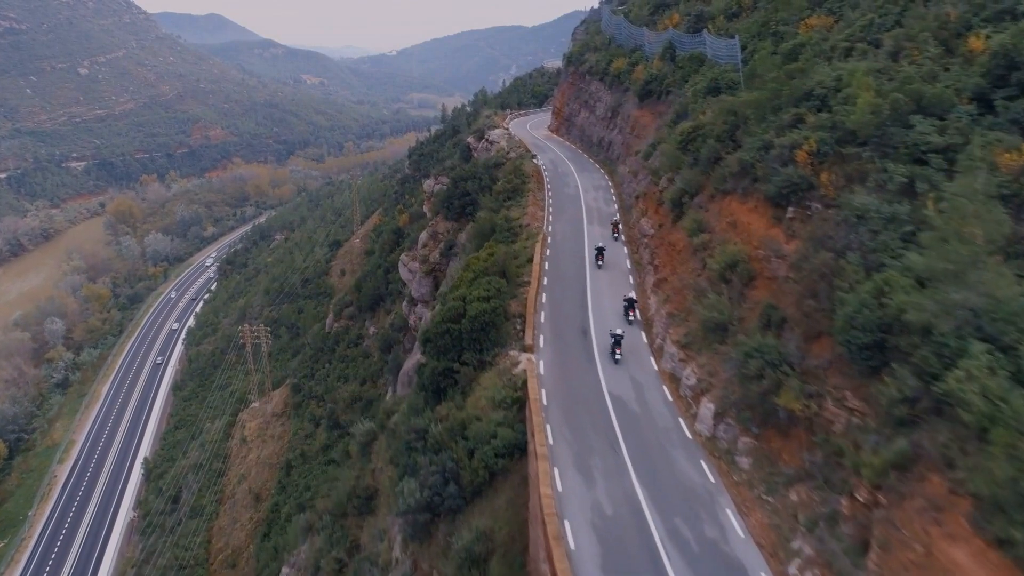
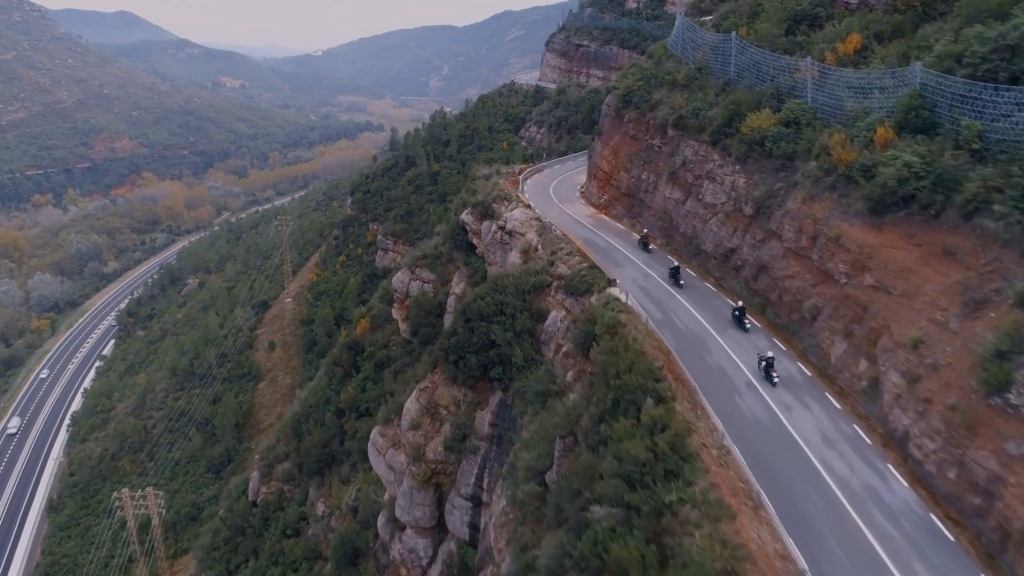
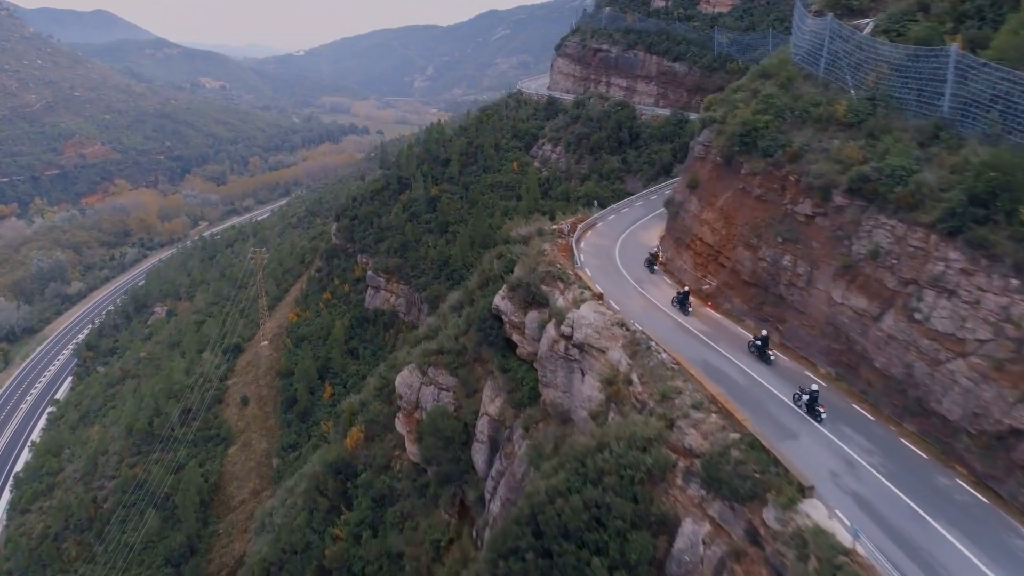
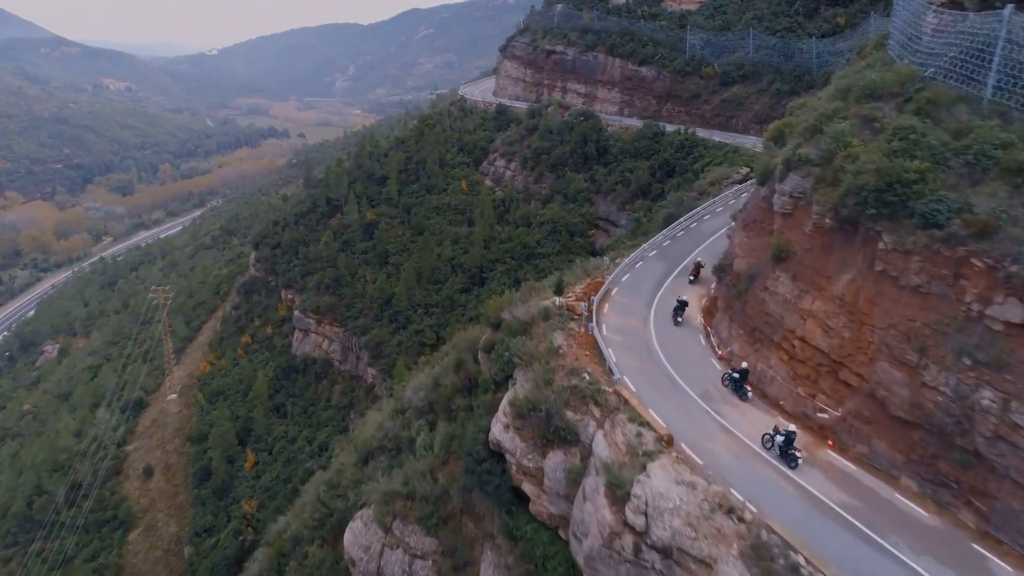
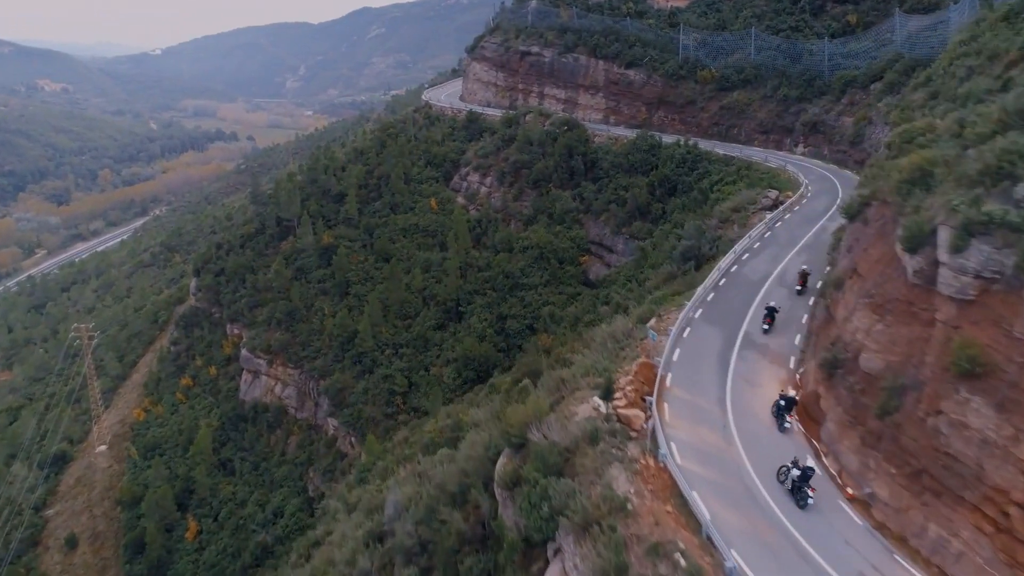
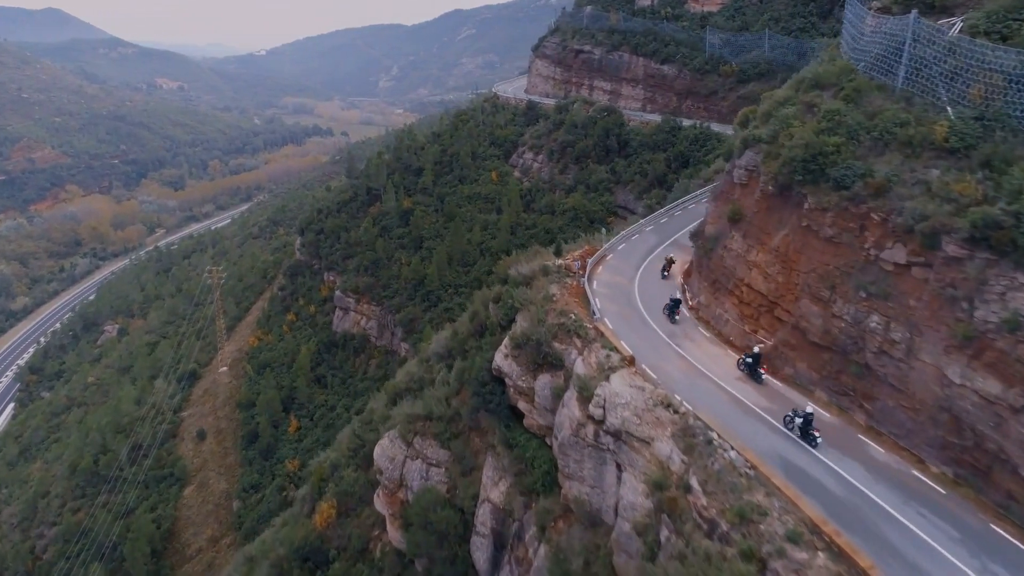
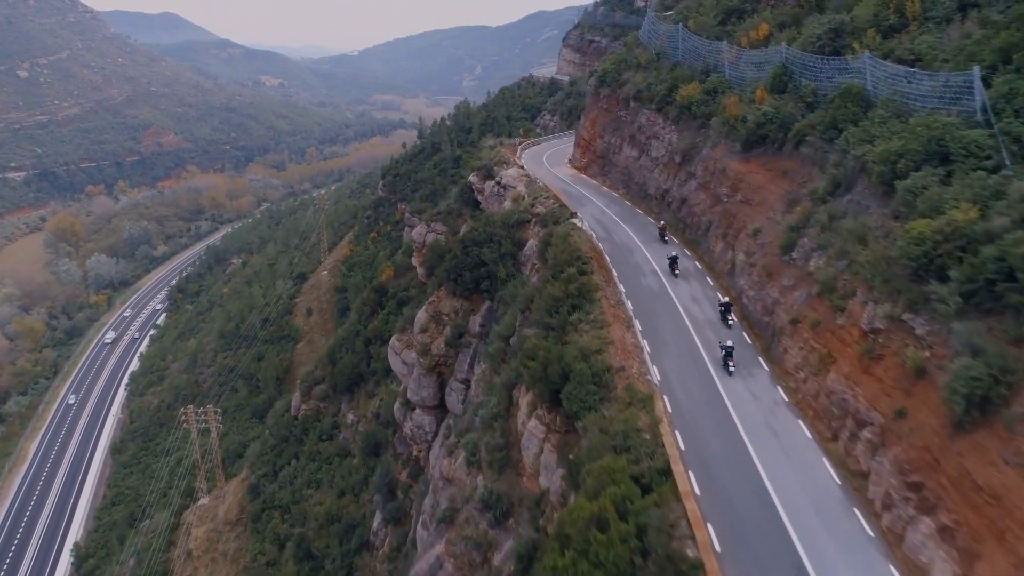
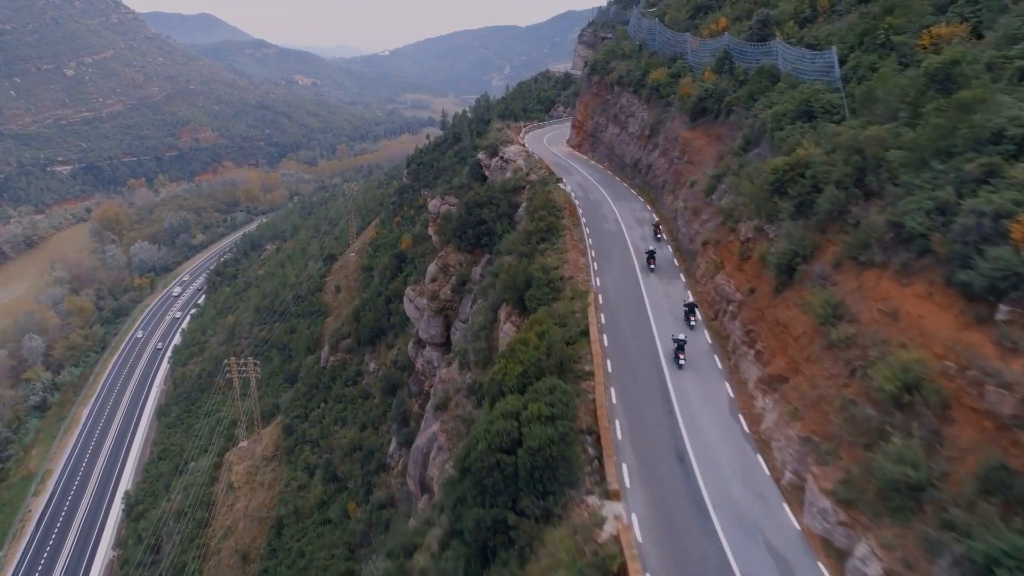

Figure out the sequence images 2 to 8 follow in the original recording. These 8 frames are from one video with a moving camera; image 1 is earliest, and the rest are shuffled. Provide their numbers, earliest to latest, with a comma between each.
8, 7, 2, 3, 6, 4, 5
